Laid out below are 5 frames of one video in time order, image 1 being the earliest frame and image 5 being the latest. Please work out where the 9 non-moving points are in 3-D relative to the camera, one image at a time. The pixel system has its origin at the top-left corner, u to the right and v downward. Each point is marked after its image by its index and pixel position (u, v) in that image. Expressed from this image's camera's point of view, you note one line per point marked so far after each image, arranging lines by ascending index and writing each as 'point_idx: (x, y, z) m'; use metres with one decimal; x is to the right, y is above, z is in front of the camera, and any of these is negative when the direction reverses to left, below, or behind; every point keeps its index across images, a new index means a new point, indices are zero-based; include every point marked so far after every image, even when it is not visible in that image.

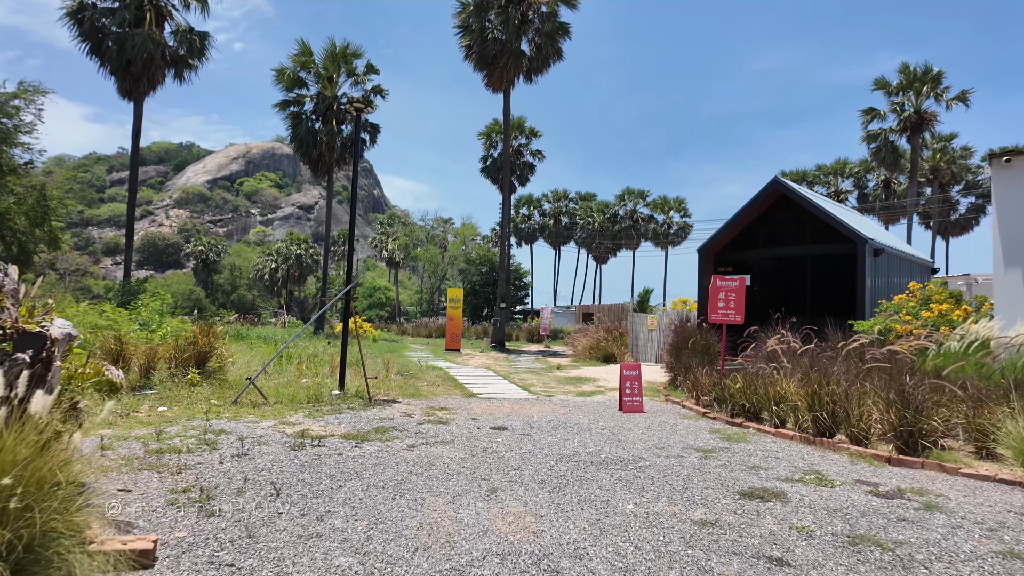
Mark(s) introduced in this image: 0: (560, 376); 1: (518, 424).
0: (+1.0, -1.8, +11.7) m
1: (+0.1, -1.5, +6.3) m
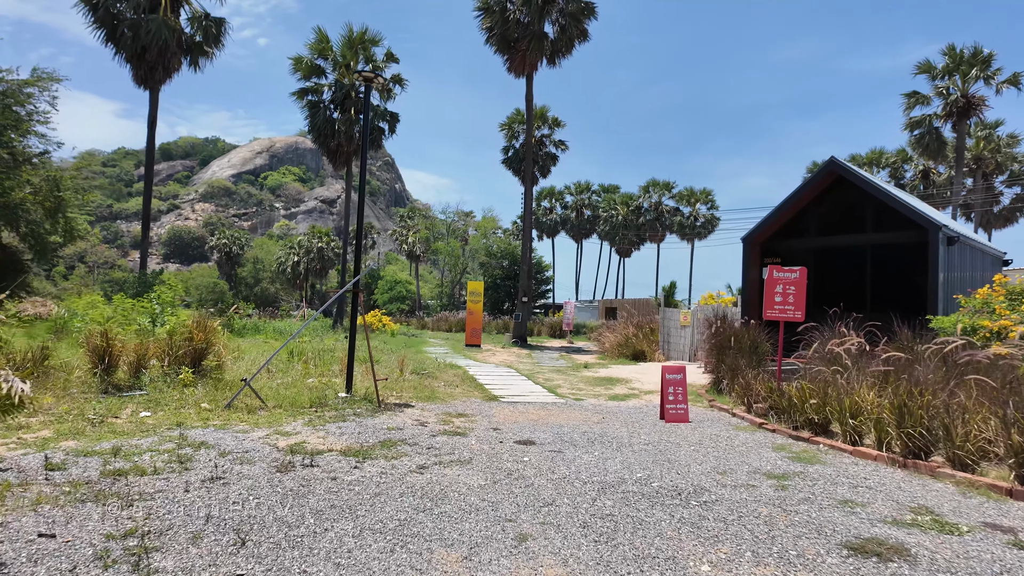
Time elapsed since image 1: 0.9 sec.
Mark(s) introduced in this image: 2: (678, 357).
0: (+1.4, -1.6, +10.8) m
1: (+0.3, -1.4, +5.4) m
2: (+4.3, -1.8, +15.2) m
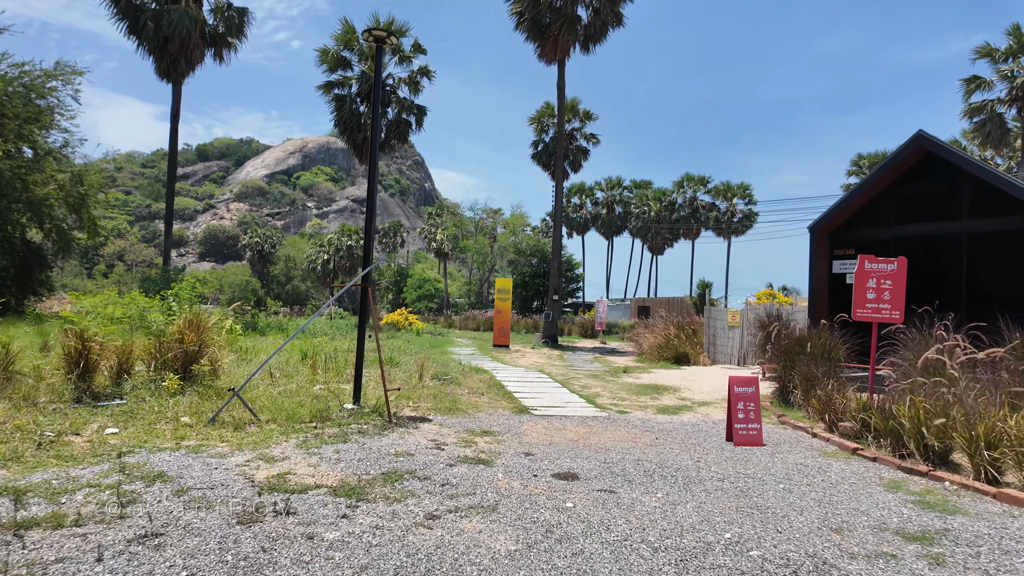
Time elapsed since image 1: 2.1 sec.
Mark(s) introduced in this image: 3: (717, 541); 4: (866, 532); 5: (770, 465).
0: (+1.9, -1.6, +9.6) m
1: (+0.6, -1.3, +4.3) m
2: (+5.0, -1.7, +13.9) m
3: (+1.0, -1.3, +3.0) m
4: (+1.9, -1.3, +3.2) m
5: (+2.1, -1.4, +4.7) m
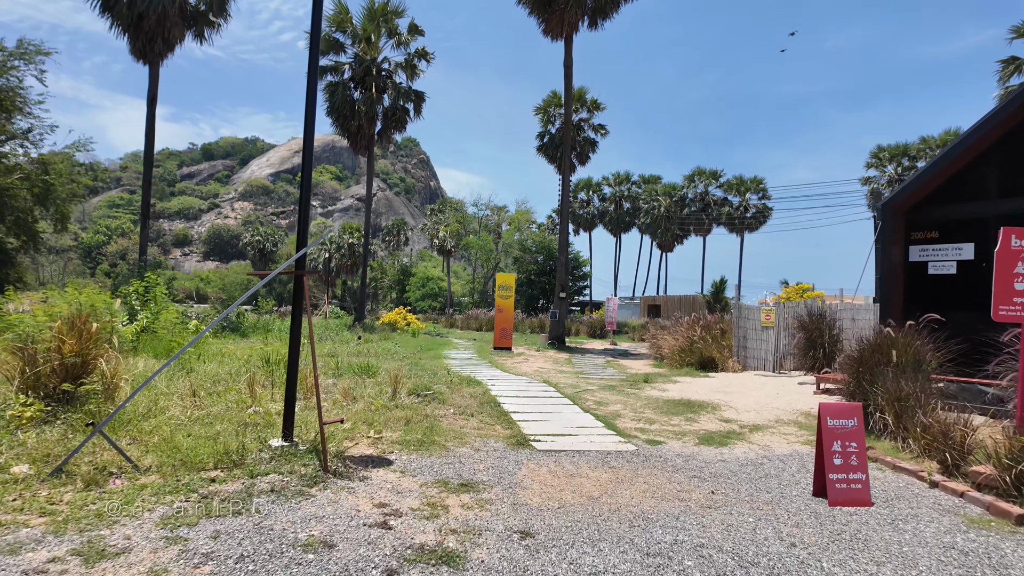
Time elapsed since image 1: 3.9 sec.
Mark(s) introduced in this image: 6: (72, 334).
0: (+1.9, -1.5, +7.9) m
1: (+0.5, -1.2, +2.6) m
2: (+5.0, -1.6, +12.1) m
3: (+1.0, -1.2, +1.2) m
4: (+1.8, -1.2, +1.4) m
5: (+2.0, -1.3, +3.0) m
6: (-3.7, -0.4, +5.1) m
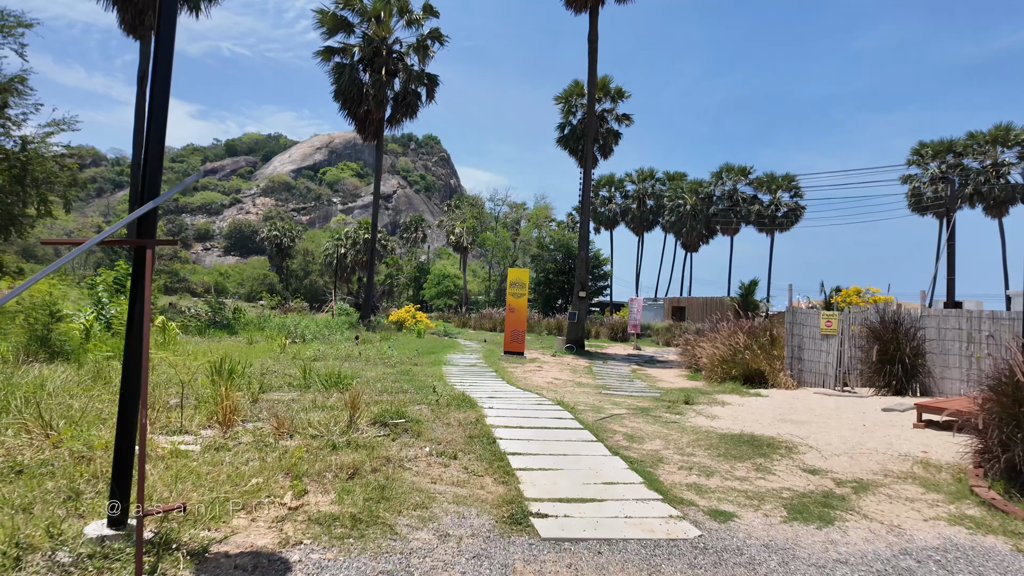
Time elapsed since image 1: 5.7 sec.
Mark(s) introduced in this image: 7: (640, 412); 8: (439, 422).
0: (+2.0, -1.4, +6.0) m
1: (+0.4, -1.2, +0.8) m
2: (+5.2, -1.6, +10.1) m
3: (+0.8, -1.1, -0.6) m
4: (+1.7, -1.2, -0.4) m
5: (+1.9, -1.3, +1.1) m
6: (-3.8, -0.3, +3.4) m
7: (+1.5, -1.4, +6.9) m
8: (-0.7, -1.2, +5.4) m
